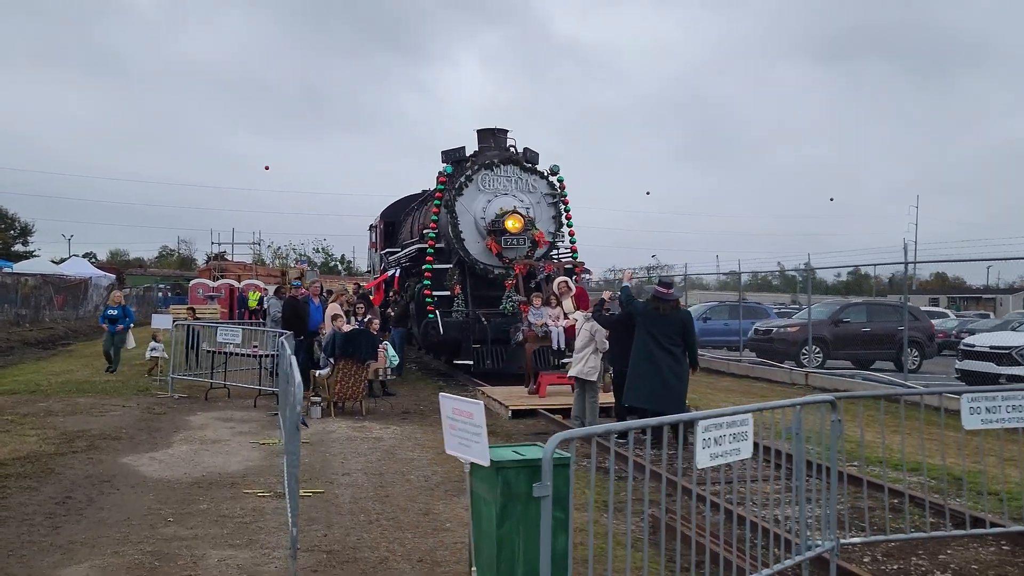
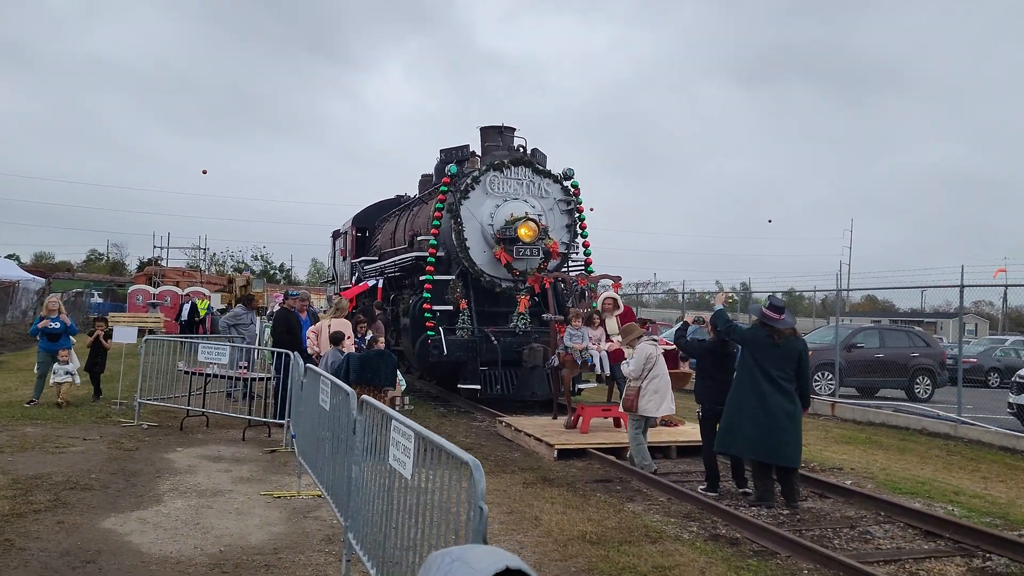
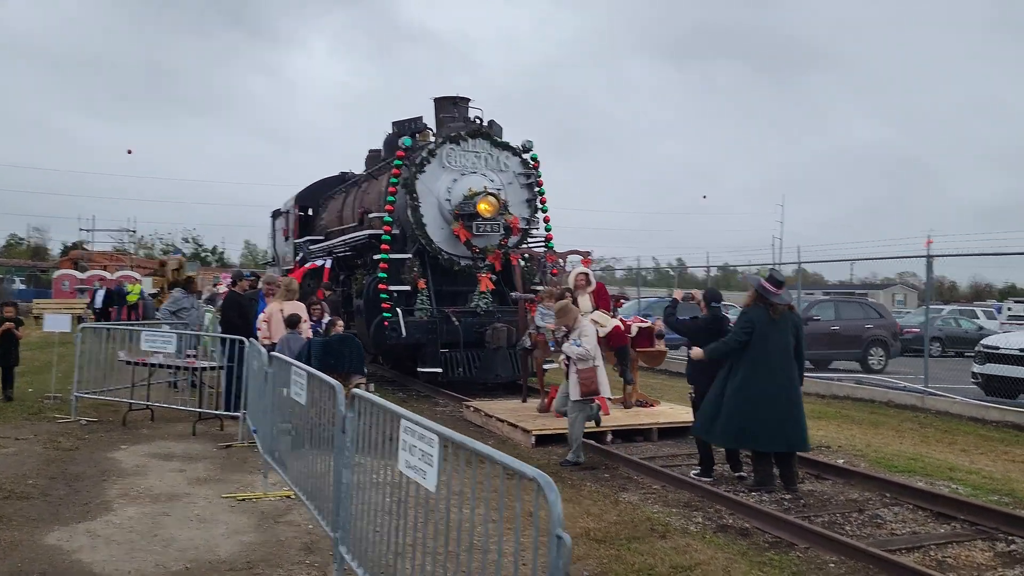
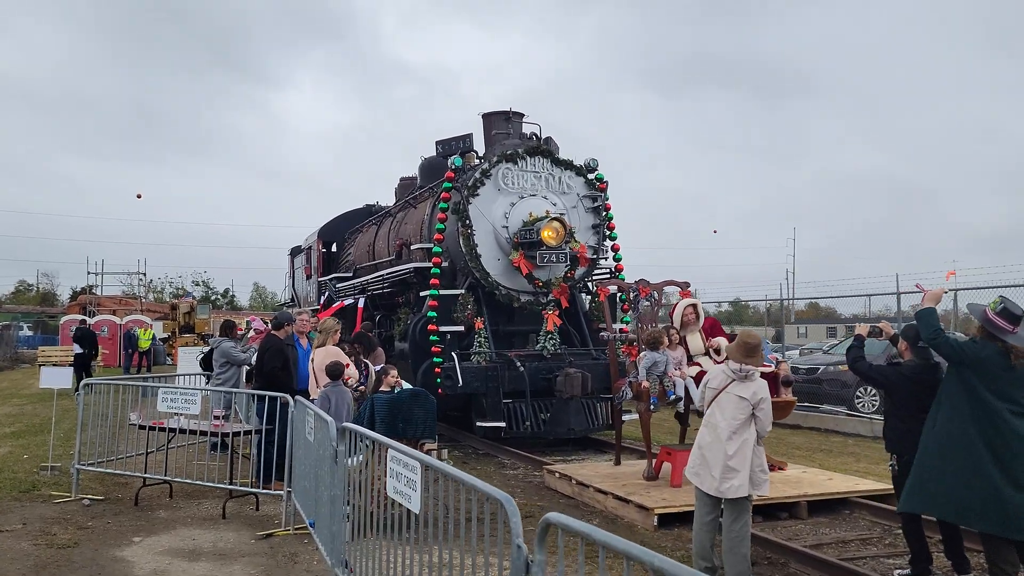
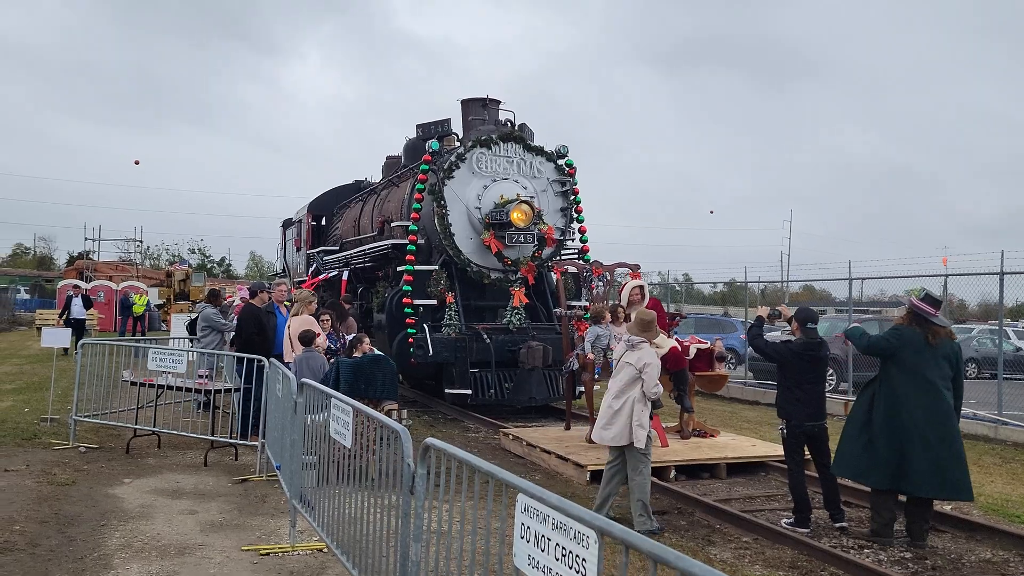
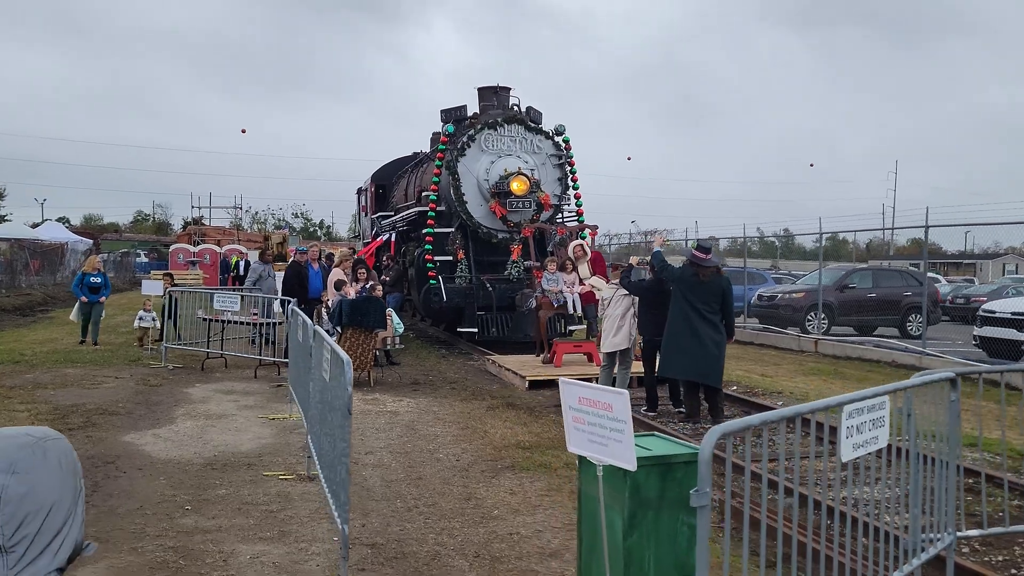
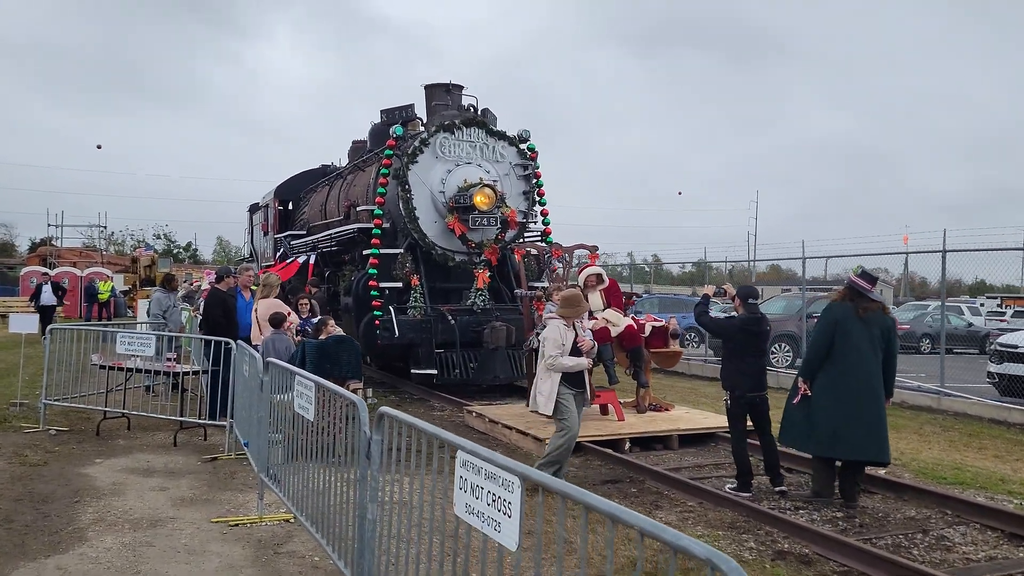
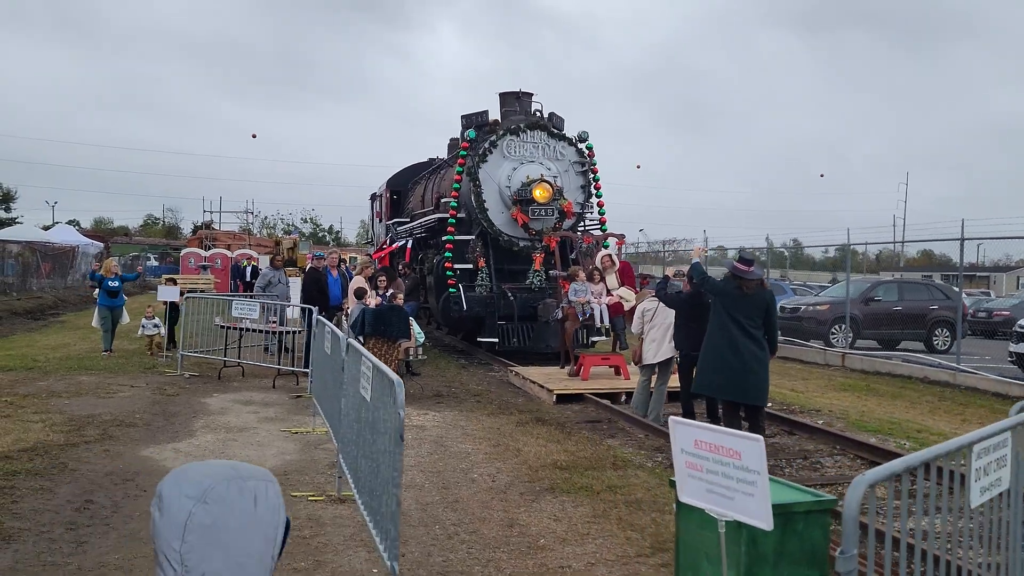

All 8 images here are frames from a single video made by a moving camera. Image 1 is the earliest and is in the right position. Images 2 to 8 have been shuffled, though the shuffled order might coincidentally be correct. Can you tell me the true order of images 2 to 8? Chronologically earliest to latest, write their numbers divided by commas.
6, 8, 2, 3, 7, 5, 4
